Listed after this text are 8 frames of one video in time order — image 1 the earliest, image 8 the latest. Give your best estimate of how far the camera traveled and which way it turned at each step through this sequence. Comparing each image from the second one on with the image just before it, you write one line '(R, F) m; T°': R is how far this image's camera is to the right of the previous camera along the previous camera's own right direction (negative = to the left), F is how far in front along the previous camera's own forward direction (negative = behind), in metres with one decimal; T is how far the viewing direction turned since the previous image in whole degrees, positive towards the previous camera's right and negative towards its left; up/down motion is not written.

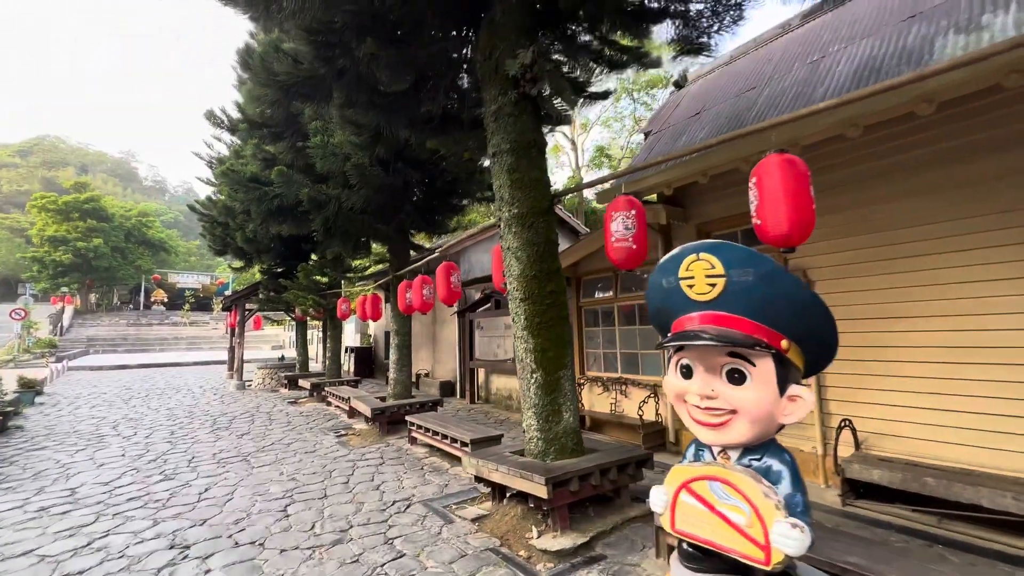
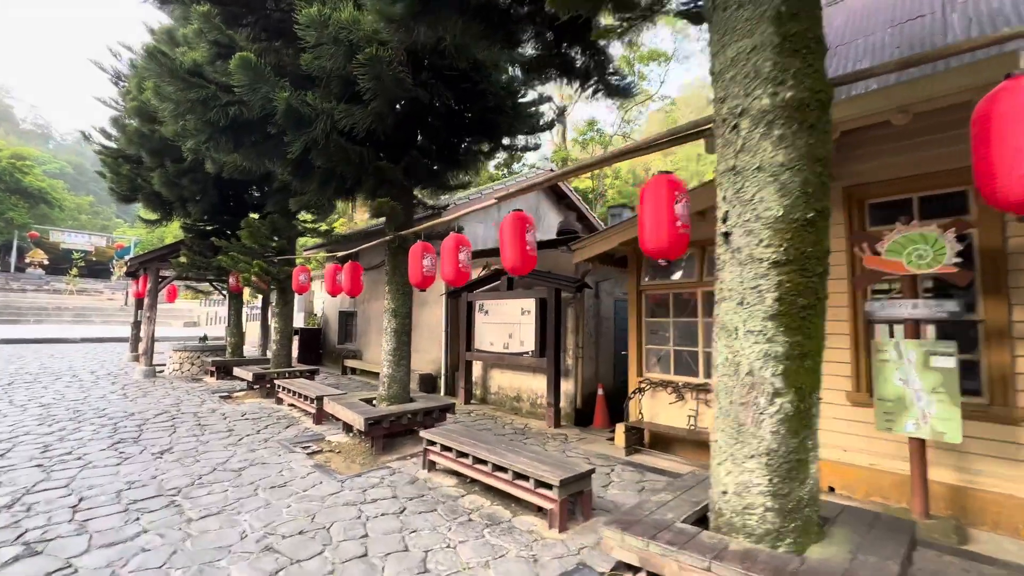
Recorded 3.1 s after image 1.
(-1.5, +2.1) m; +8°
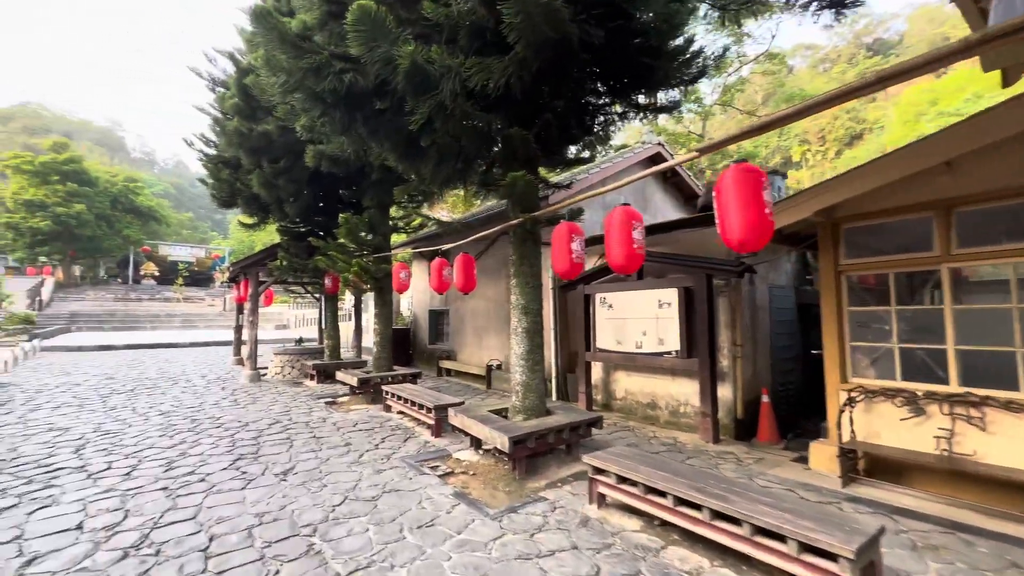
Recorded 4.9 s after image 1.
(-1.1, +1.0) m; -8°
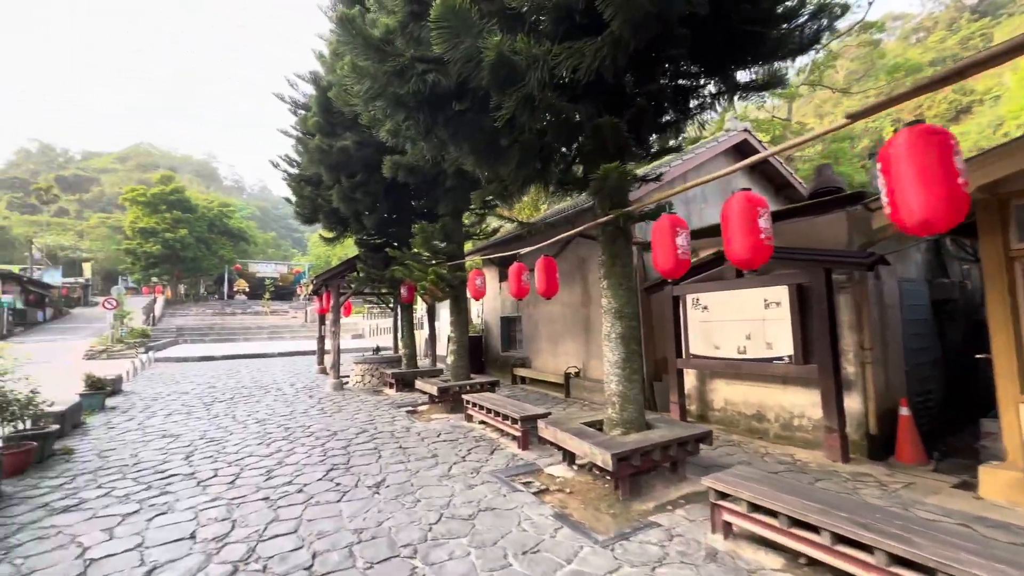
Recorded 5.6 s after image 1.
(-0.3, +0.3) m; -8°
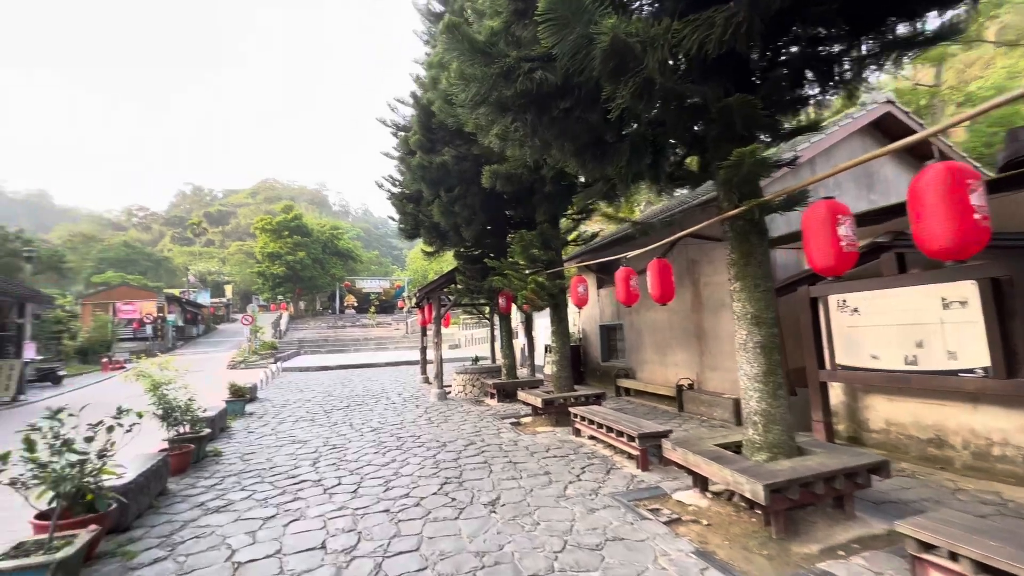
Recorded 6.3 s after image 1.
(-0.3, +0.3) m; -11°
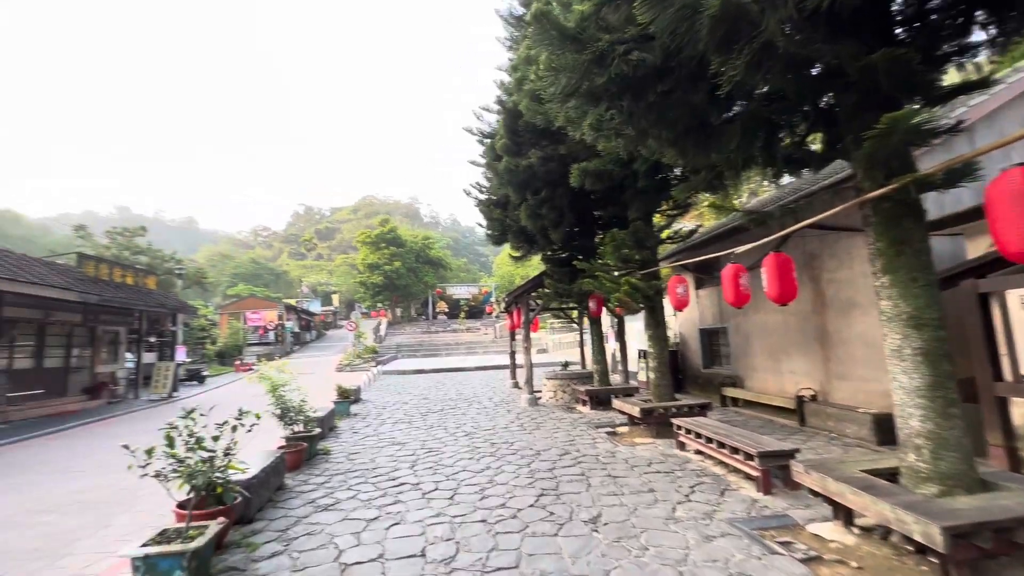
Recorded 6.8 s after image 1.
(-0.1, +0.2) m; -11°
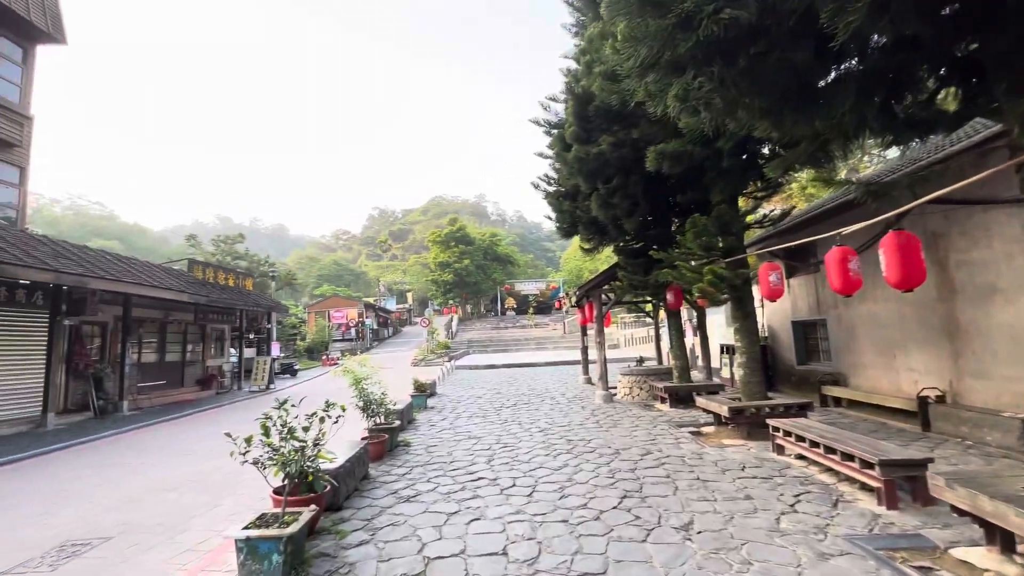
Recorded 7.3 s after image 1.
(-0.1, +0.2) m; -9°
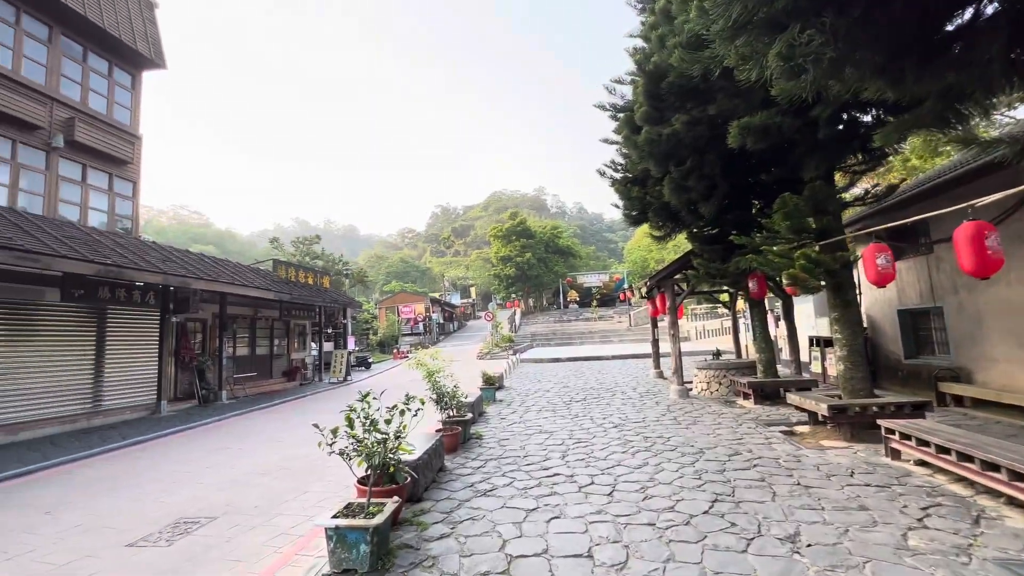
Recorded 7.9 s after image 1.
(-0.2, +0.2) m; -8°
